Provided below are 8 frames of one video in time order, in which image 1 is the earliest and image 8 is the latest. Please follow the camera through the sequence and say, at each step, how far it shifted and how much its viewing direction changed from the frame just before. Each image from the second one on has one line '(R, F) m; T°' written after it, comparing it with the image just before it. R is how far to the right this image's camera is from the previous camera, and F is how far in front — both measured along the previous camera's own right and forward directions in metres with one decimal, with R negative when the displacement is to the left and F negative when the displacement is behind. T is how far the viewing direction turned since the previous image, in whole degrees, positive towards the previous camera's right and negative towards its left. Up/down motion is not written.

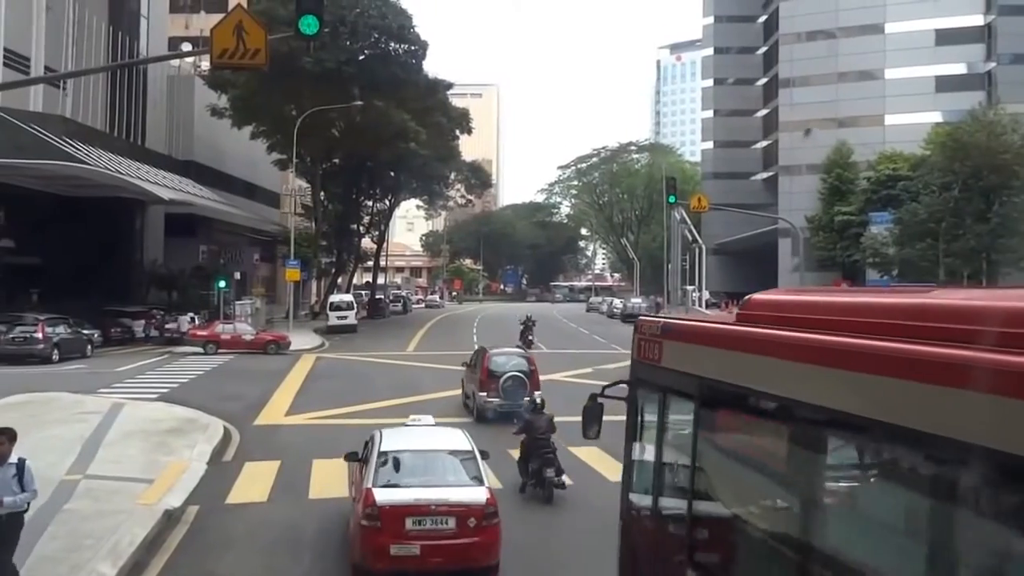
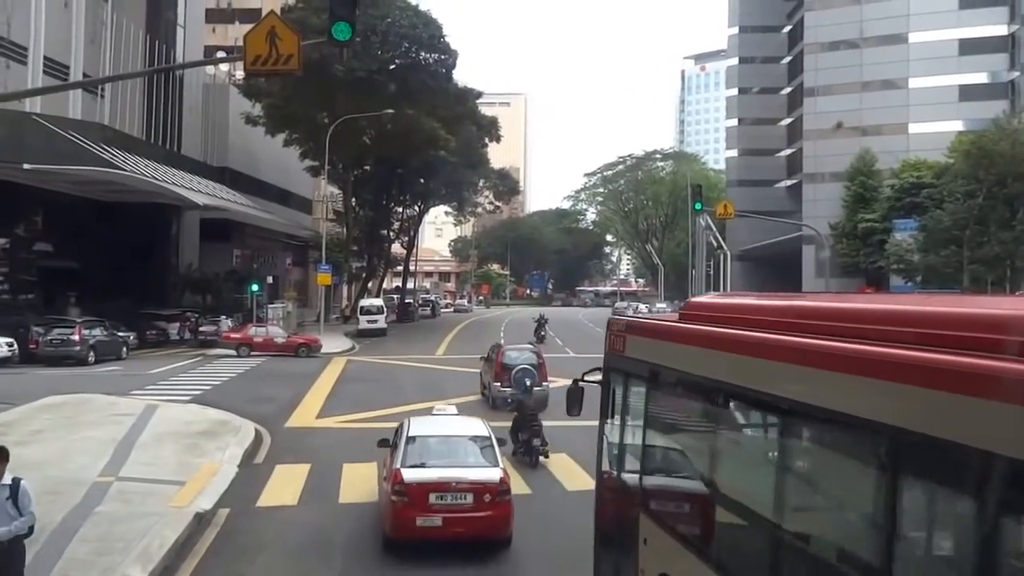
(+0.1, -0.6) m; -2°
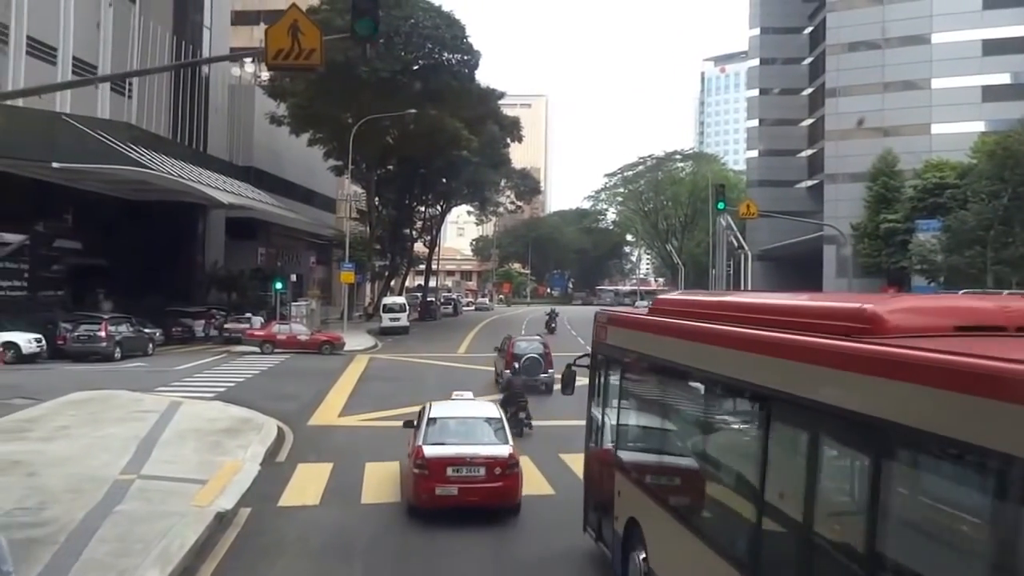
(0.0, -0.2) m; -1°
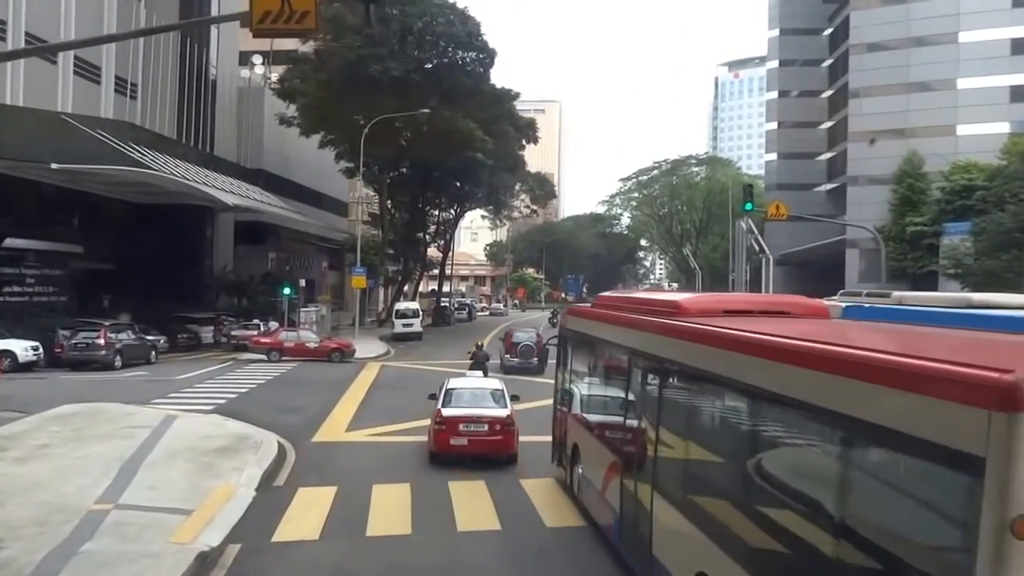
(-0.1, +1.6) m; -1°
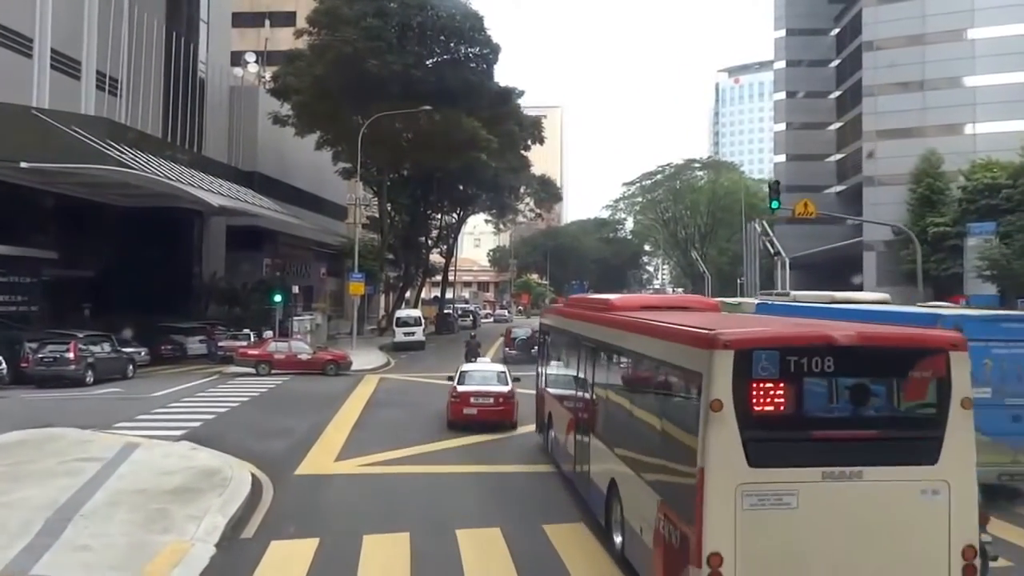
(-0.2, +2.6) m; 0°
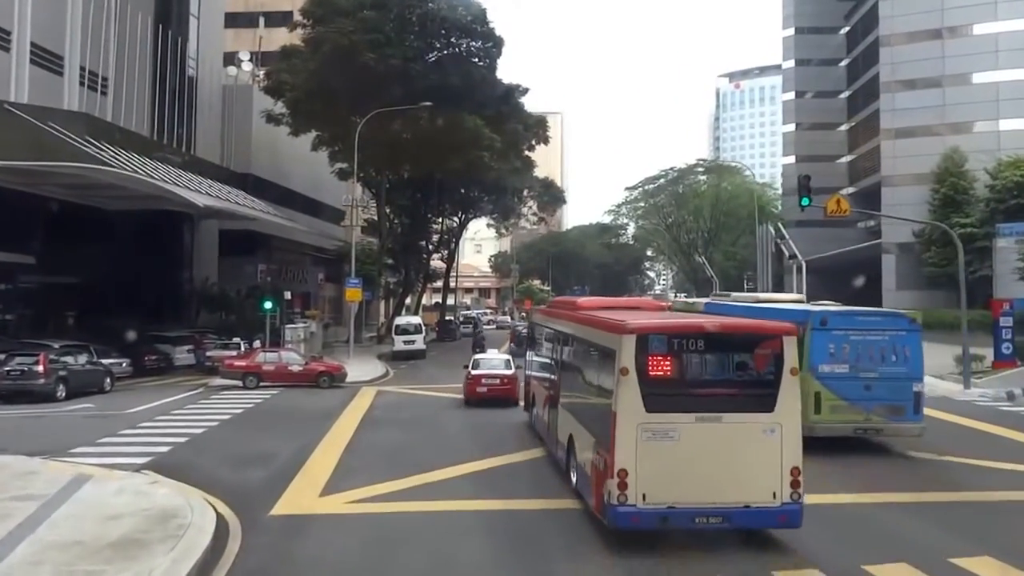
(-0.2, +2.3) m; 0°
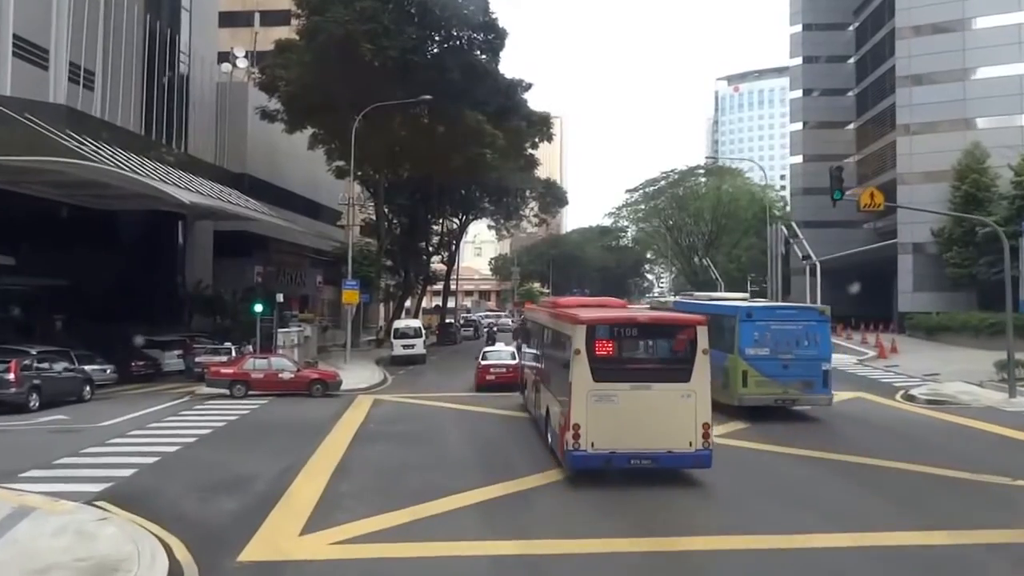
(-0.2, +2.0) m; 0°
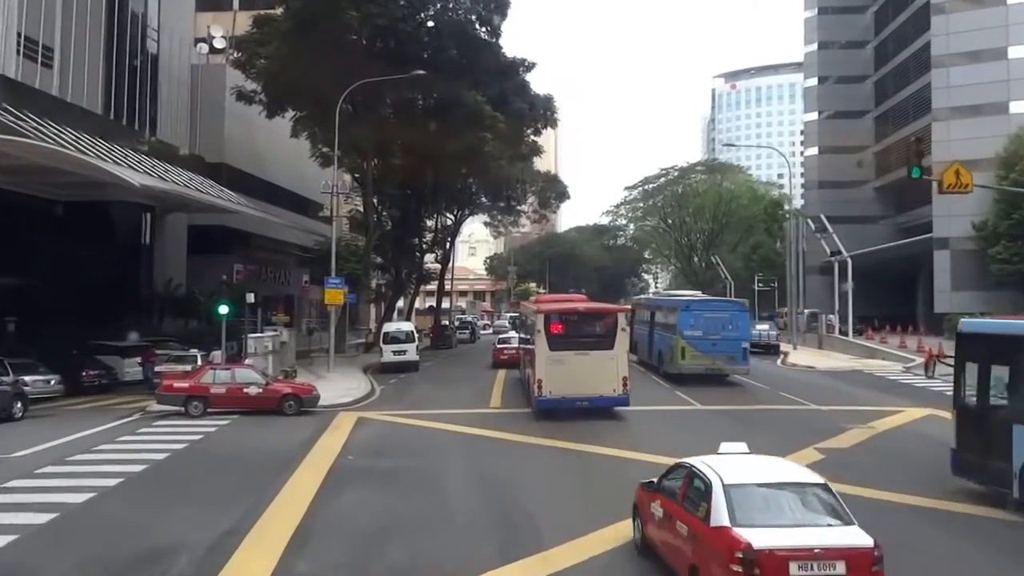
(-0.4, +4.5) m; 0°
